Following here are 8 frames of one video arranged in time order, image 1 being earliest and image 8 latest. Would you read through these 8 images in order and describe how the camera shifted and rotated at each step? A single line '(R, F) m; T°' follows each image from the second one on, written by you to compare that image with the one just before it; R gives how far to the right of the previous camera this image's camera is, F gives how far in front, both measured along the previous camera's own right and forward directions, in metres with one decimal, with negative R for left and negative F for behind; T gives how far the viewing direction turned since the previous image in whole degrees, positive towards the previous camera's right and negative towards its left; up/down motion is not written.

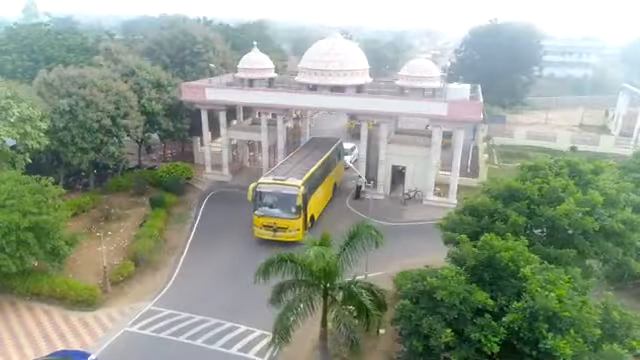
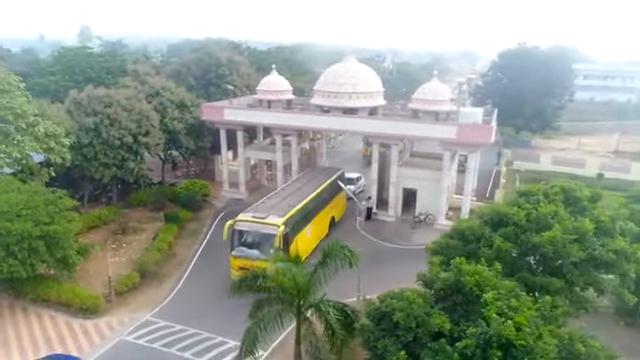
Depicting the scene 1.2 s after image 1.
(+1.4, -0.2) m; -5°
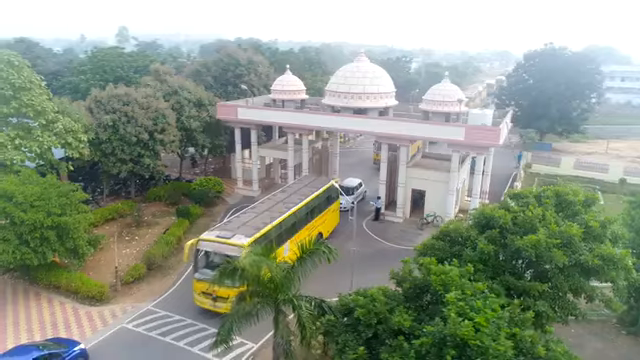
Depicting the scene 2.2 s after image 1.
(+1.2, -0.2) m; -4°
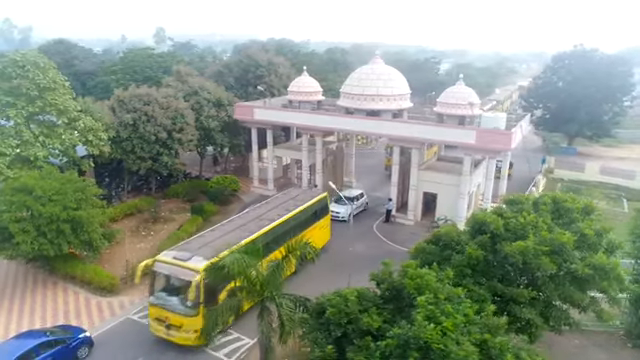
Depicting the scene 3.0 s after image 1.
(+1.1, -0.2) m; -4°
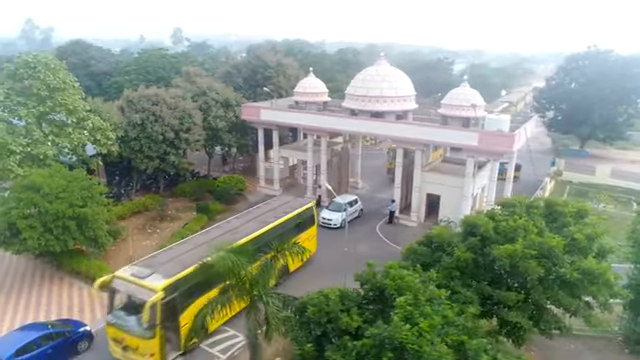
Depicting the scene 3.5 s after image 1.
(+0.7, -0.2) m; -2°
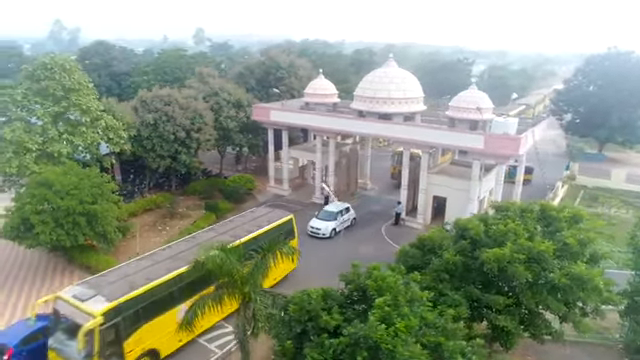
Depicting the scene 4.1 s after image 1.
(+0.8, -0.2) m; -3°
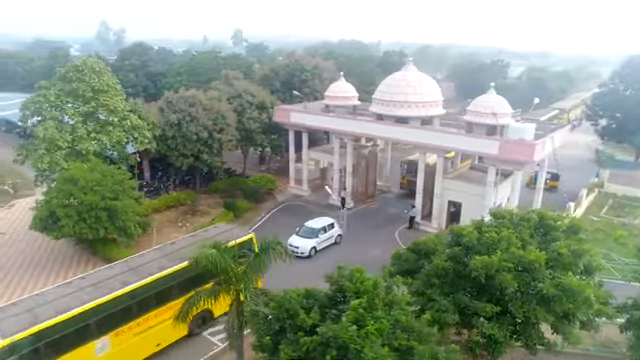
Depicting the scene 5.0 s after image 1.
(+1.1, -0.3) m; -5°
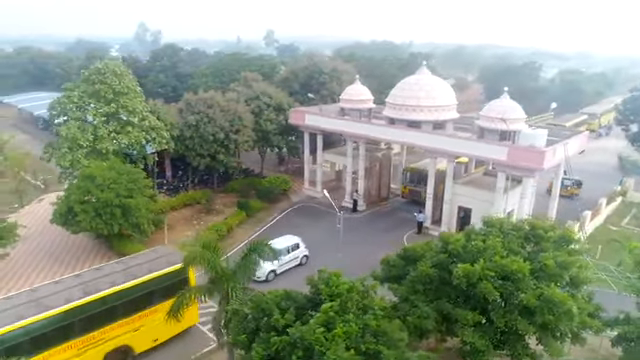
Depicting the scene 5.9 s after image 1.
(+1.2, -0.3) m; -4°
